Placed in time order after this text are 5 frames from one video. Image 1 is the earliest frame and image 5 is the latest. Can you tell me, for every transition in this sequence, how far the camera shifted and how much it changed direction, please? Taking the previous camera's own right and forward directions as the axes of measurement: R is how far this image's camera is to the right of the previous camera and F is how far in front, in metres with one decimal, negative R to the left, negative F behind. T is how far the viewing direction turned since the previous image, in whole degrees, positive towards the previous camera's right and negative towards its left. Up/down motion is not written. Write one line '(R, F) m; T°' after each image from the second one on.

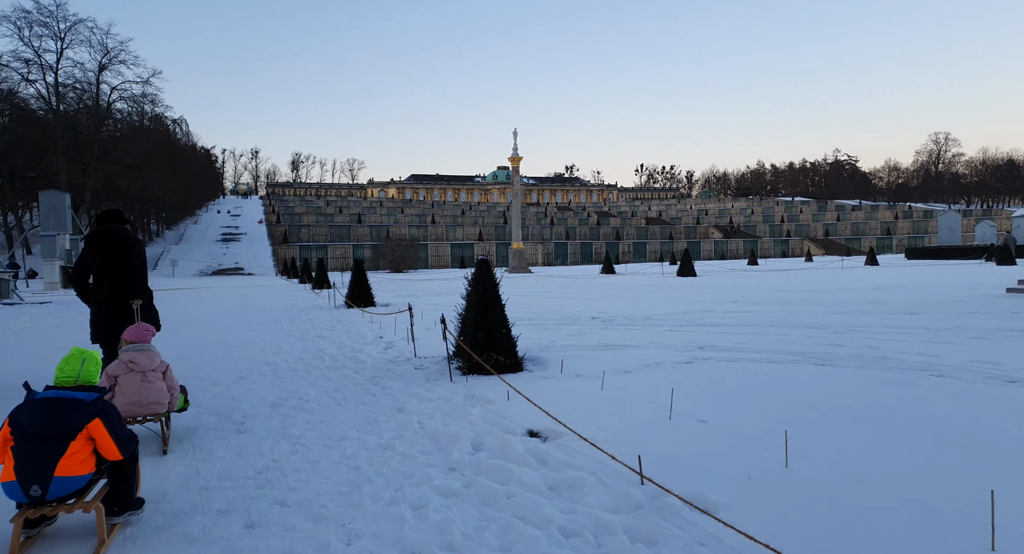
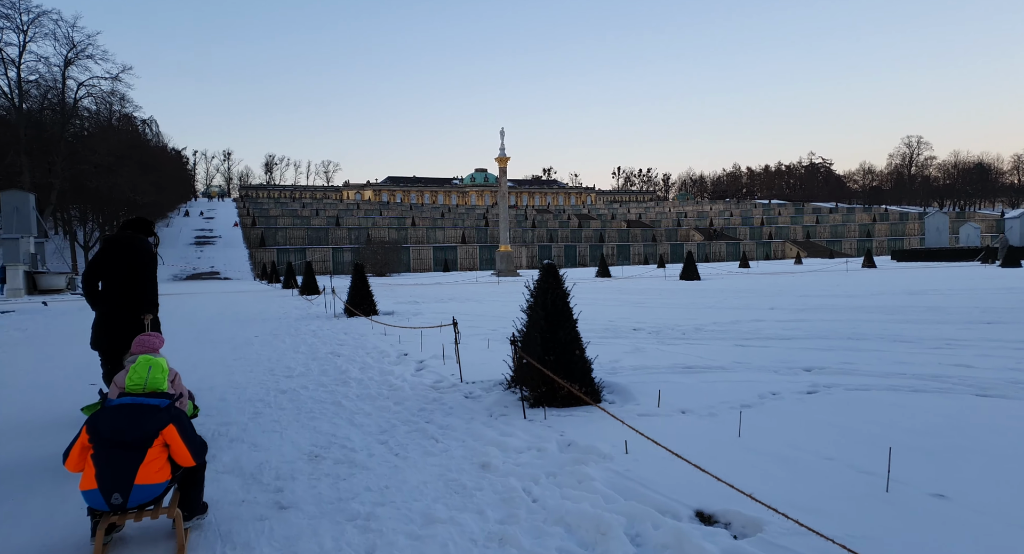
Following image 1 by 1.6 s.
(-1.0, +1.5) m; +2°
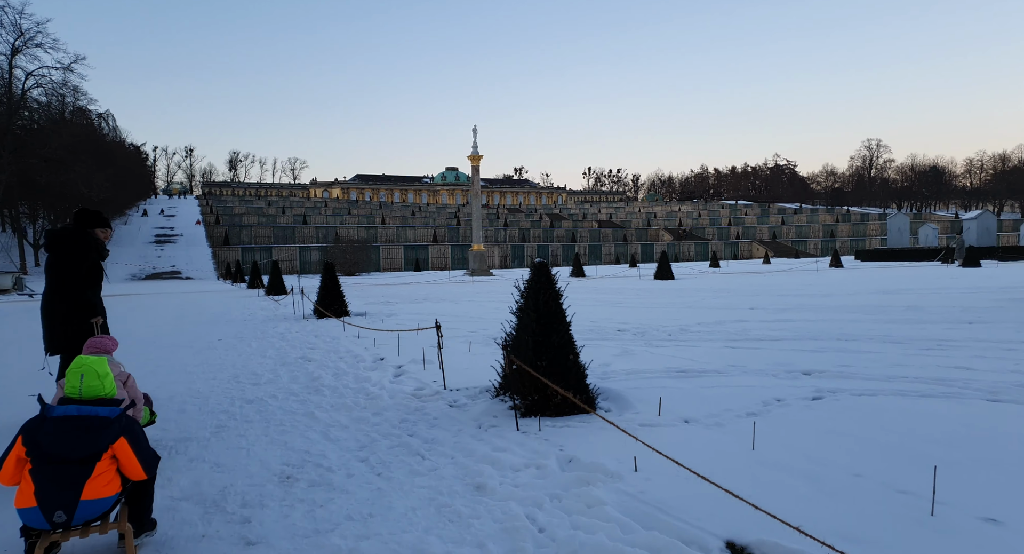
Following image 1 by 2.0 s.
(-0.2, +0.5) m; +3°
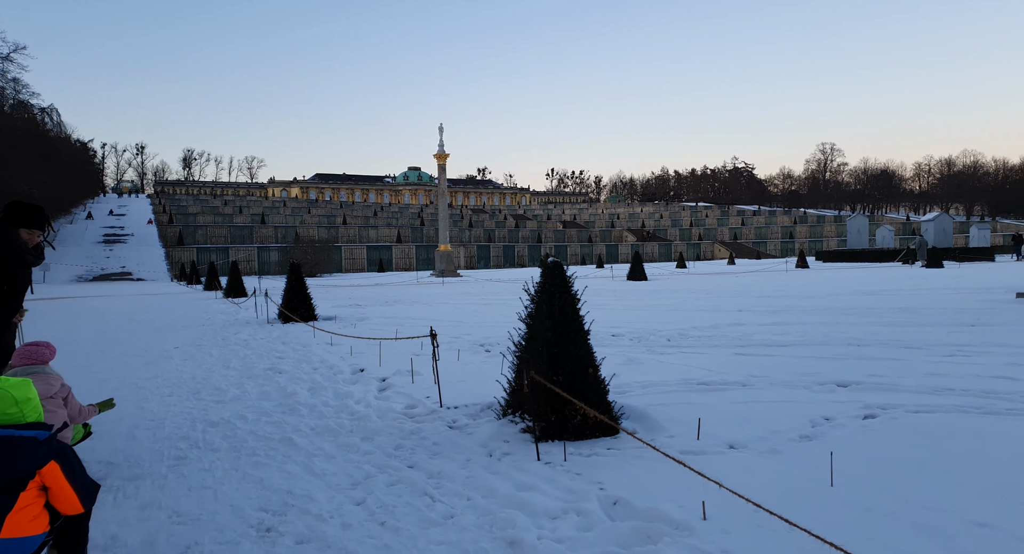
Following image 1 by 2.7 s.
(-0.4, +0.9) m; +3°
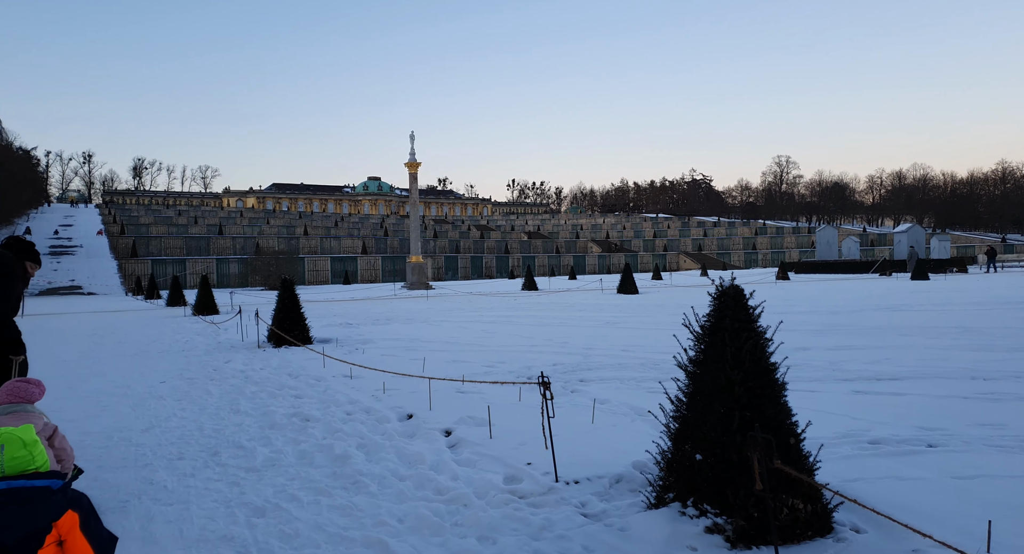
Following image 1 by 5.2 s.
(-1.4, +1.7) m; +3°
